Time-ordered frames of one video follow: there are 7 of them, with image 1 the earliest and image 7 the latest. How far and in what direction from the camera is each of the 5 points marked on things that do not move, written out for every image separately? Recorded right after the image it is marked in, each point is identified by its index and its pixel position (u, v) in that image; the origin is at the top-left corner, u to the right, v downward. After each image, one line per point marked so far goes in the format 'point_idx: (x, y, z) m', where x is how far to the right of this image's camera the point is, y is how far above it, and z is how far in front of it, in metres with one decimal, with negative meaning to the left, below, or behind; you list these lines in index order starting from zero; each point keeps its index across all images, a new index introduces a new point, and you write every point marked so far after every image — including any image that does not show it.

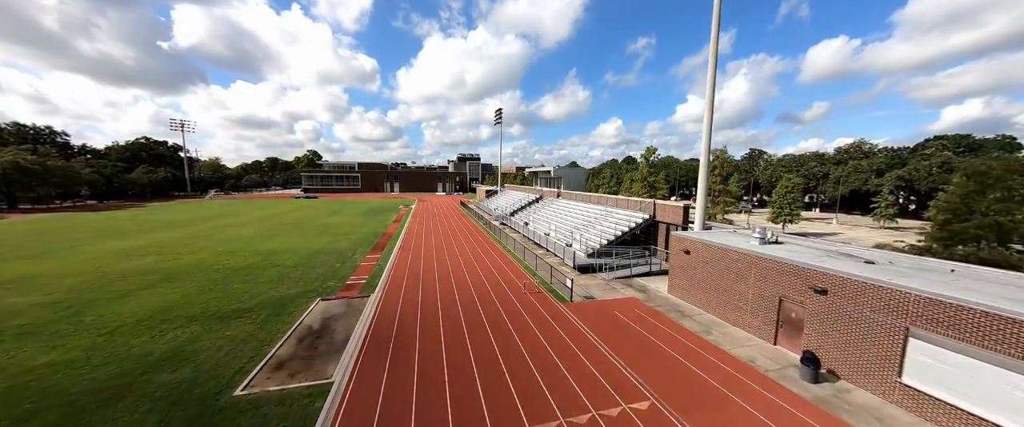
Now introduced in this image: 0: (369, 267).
0: (-7.2, -2.7, +15.4) m
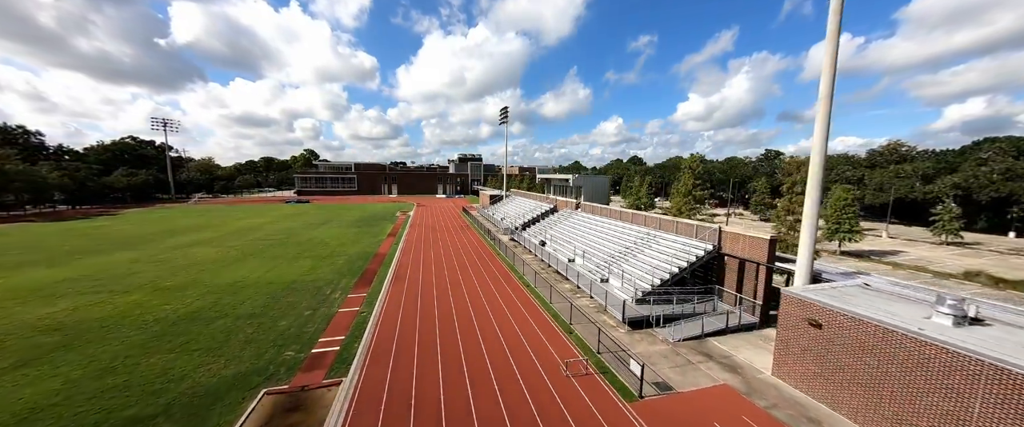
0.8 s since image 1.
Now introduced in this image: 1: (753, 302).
0: (-6.3, -4.0, +11.6) m
1: (+8.8, -3.2, +11.1) m
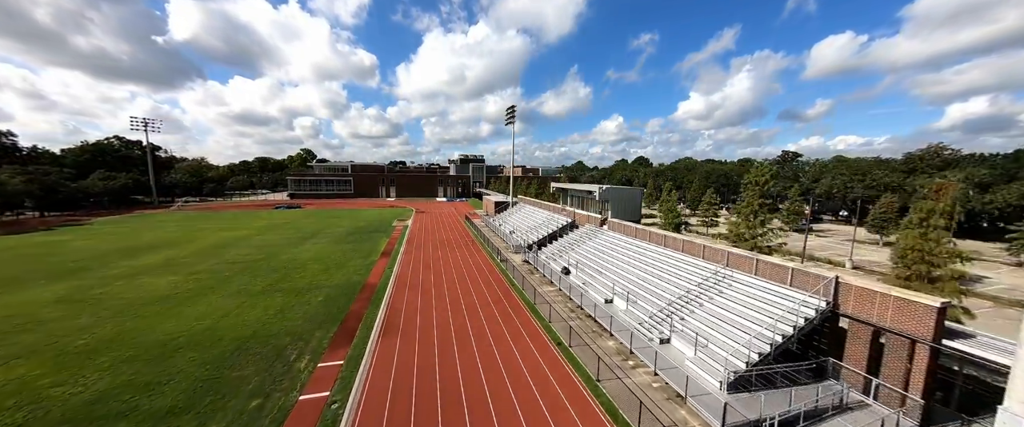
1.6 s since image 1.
0: (-5.3, -5.3, +8.0) m
1: (+9.8, -4.5, +7.5) m
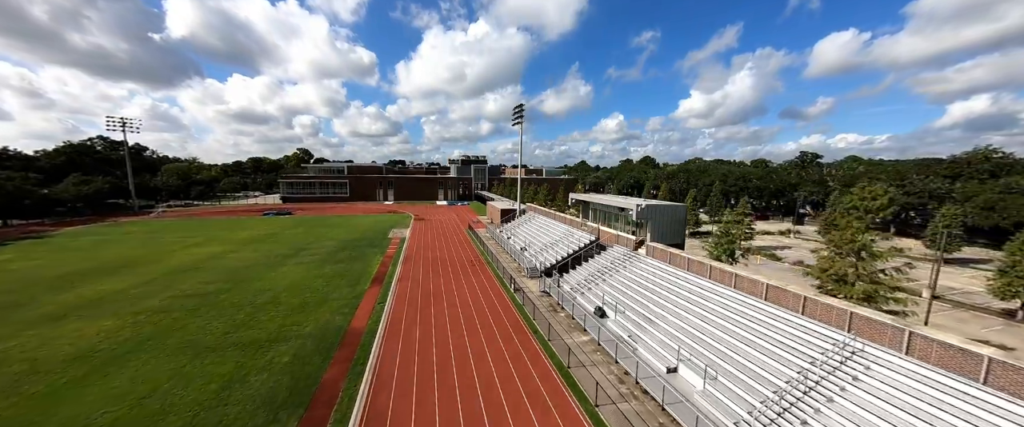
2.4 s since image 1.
0: (-4.3, -6.6, +4.5) m
1: (+10.8, -5.8, +3.9) m
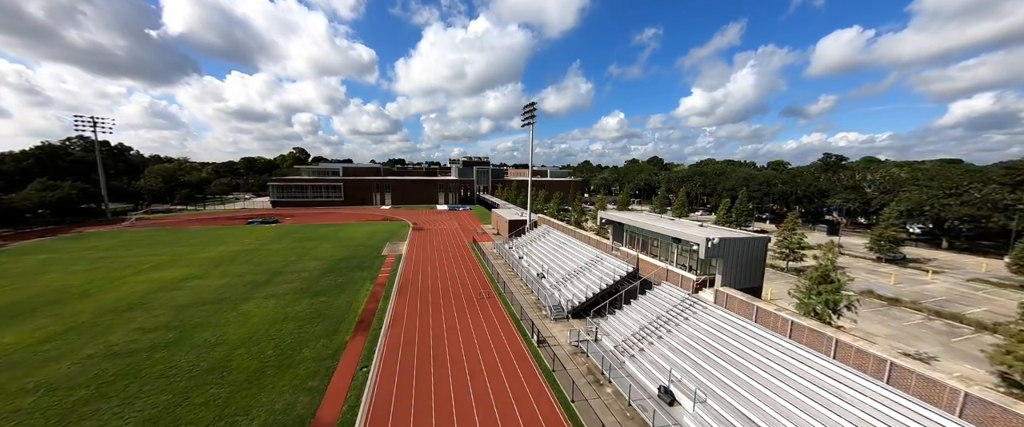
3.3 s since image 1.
0: (-3.2, -8.1, +0.5) m
1: (+11.8, -7.4, 0.0) m
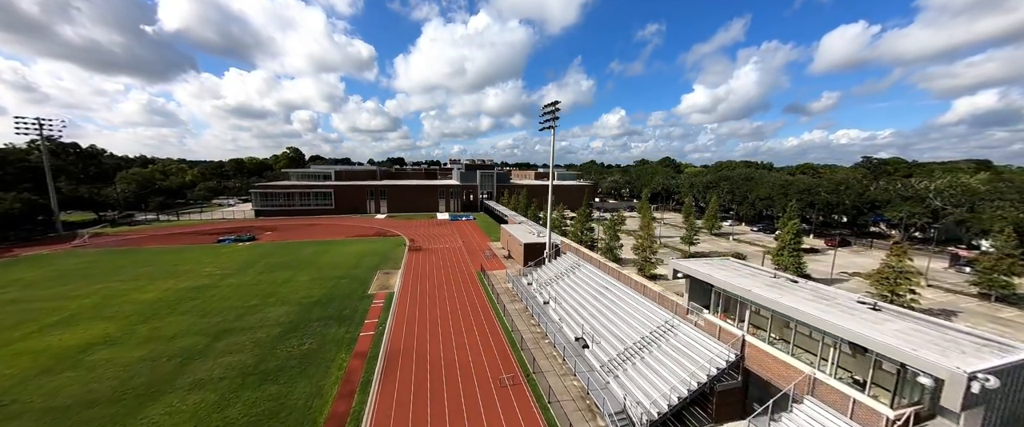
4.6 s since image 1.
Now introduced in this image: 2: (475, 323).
0: (-1.7, -10.5, -5.3) m
1: (+13.3, -9.8, -5.9) m
2: (-2.2, -7.2, +19.2) m
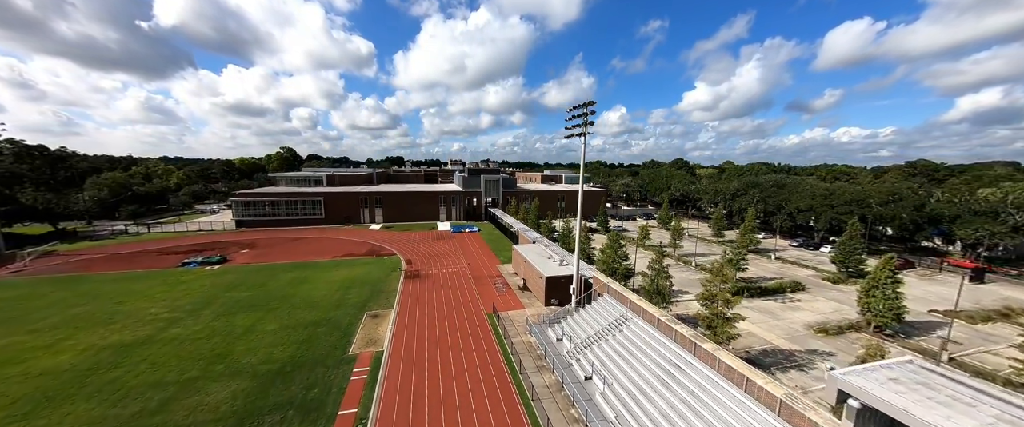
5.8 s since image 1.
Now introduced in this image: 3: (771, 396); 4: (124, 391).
0: (-0.3, -12.8, -10.6) m
1: (+14.8, -12.1, -11.2) m
2: (-0.7, -9.3, +13.9) m
3: (+8.7, -6.2, +10.2) m
4: (-18.5, -8.4, +14.8) m
